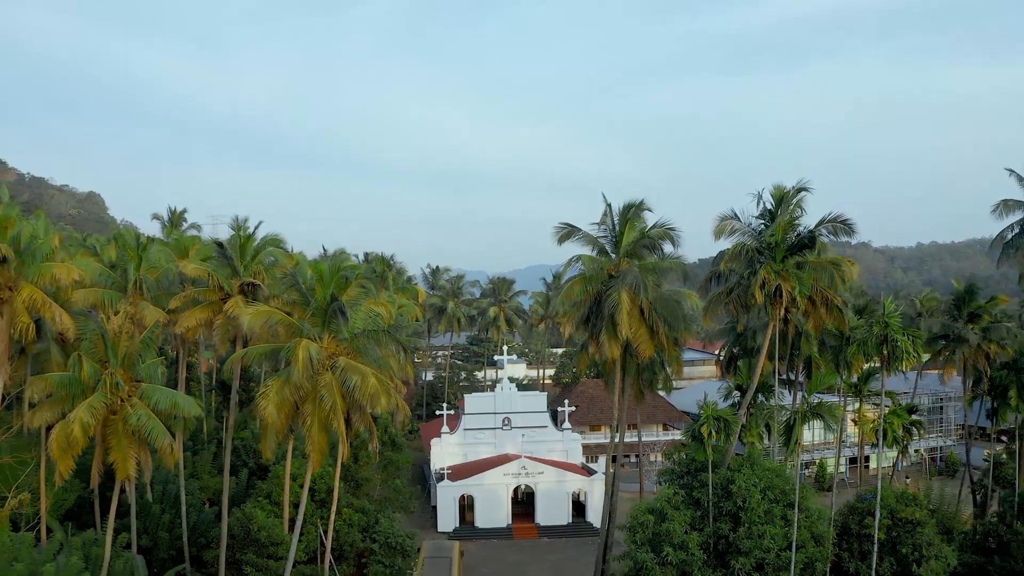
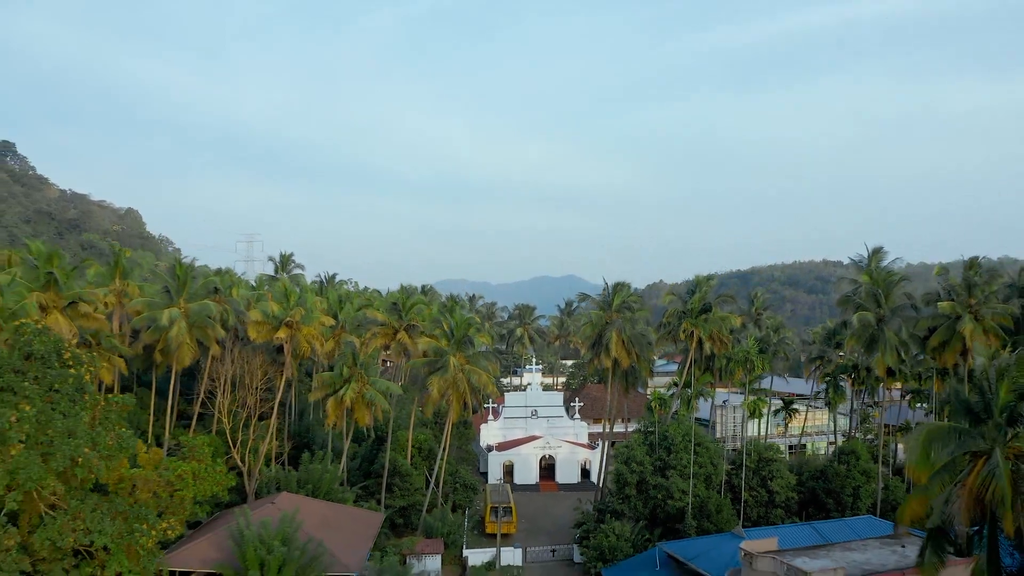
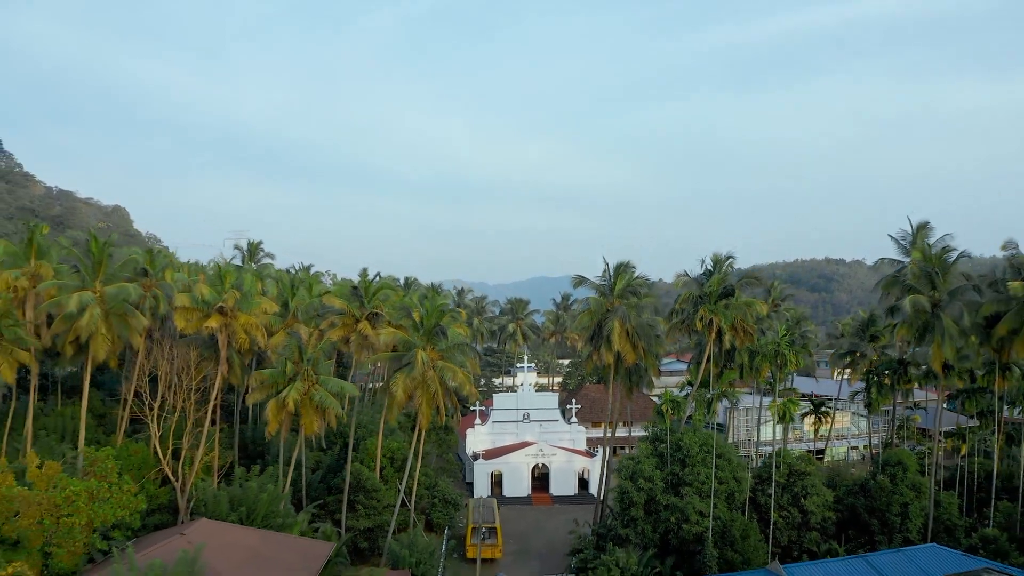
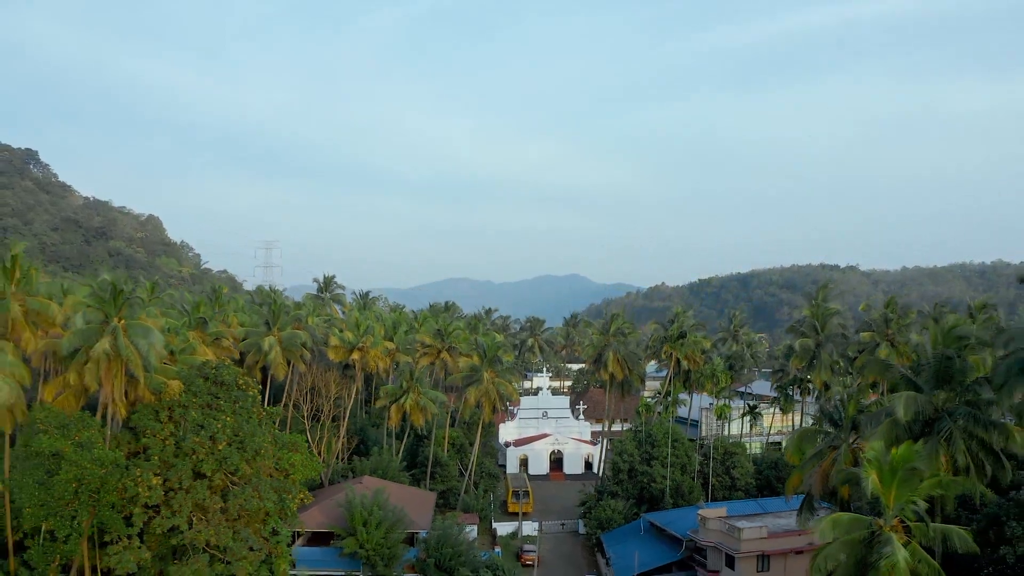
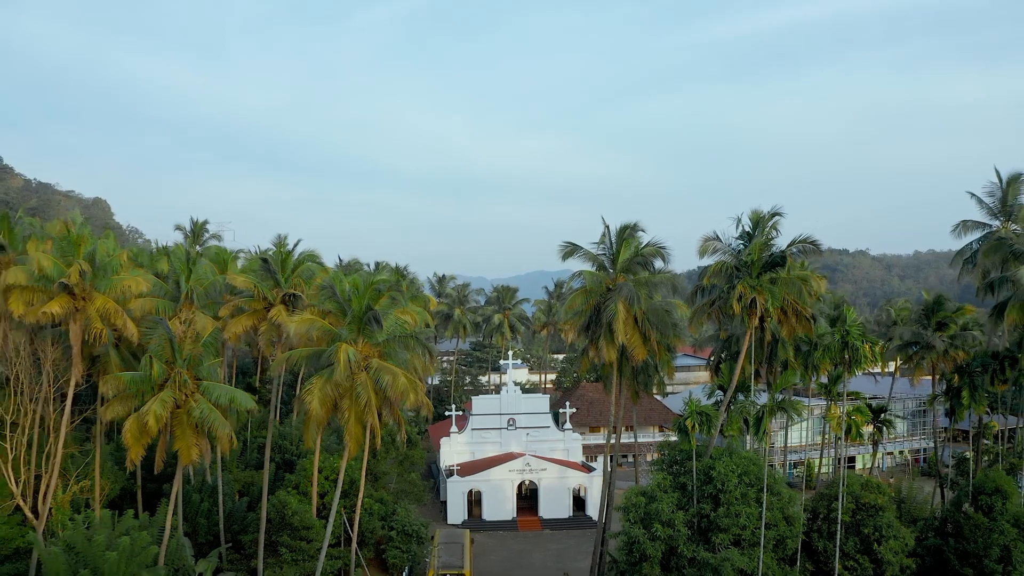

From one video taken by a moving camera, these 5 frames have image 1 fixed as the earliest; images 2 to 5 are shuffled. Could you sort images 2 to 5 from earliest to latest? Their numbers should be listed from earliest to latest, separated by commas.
5, 3, 2, 4
